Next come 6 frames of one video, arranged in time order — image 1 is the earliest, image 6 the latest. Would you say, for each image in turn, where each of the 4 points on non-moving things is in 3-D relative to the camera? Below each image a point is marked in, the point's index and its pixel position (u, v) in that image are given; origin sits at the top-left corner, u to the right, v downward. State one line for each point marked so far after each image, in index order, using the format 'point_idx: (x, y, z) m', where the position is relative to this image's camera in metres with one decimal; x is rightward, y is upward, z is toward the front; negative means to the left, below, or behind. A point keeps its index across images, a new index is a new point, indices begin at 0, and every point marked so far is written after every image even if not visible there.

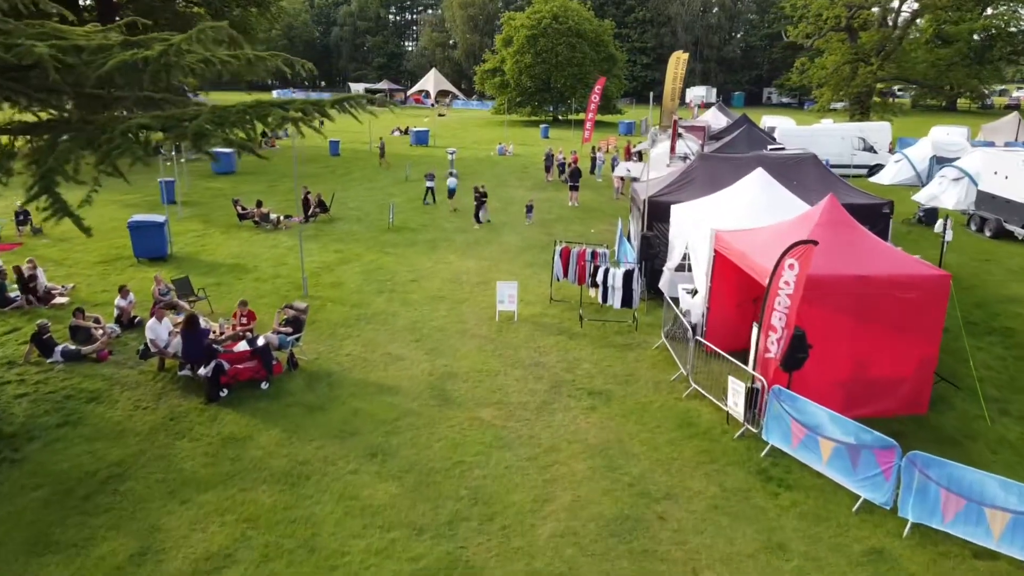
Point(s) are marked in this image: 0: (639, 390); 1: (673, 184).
0: (+2.1, -1.7, +11.5) m
1: (+3.7, +2.4, +16.0) m
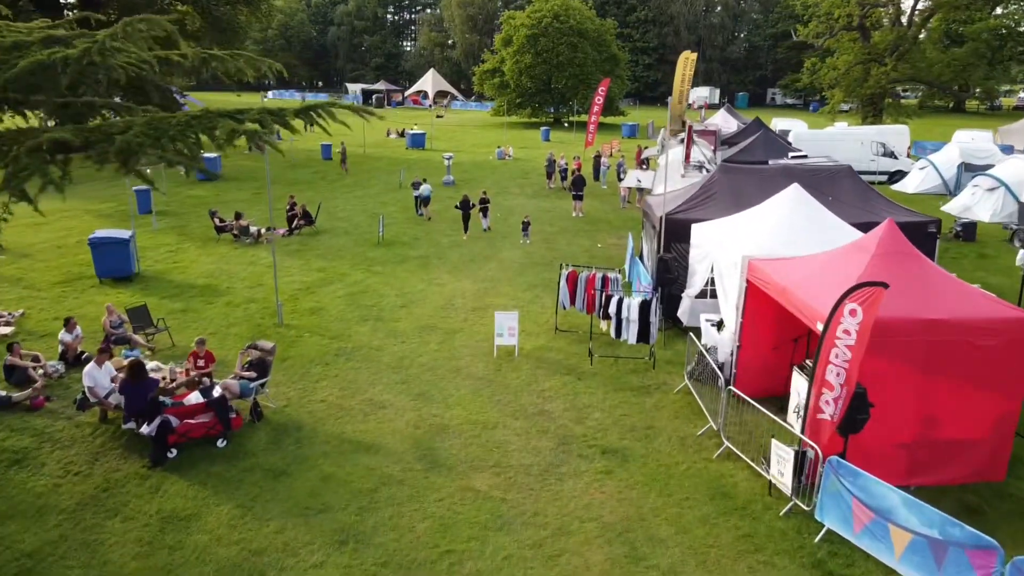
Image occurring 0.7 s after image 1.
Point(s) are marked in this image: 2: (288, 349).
0: (+2.1, -2.3, +9.8) m
1: (+3.7, +1.8, +14.3) m
2: (-4.2, -1.1, +12.9) m
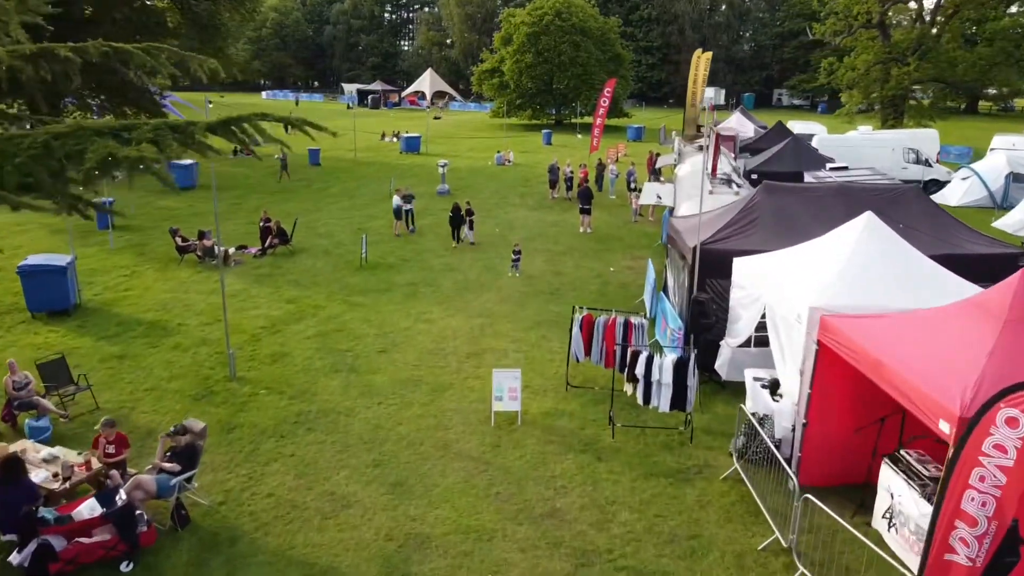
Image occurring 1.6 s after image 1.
0: (+2.1, -3.0, +7.4) m
1: (+3.8, +1.1, +11.9) m
2: (-4.2, -1.9, +10.4) m
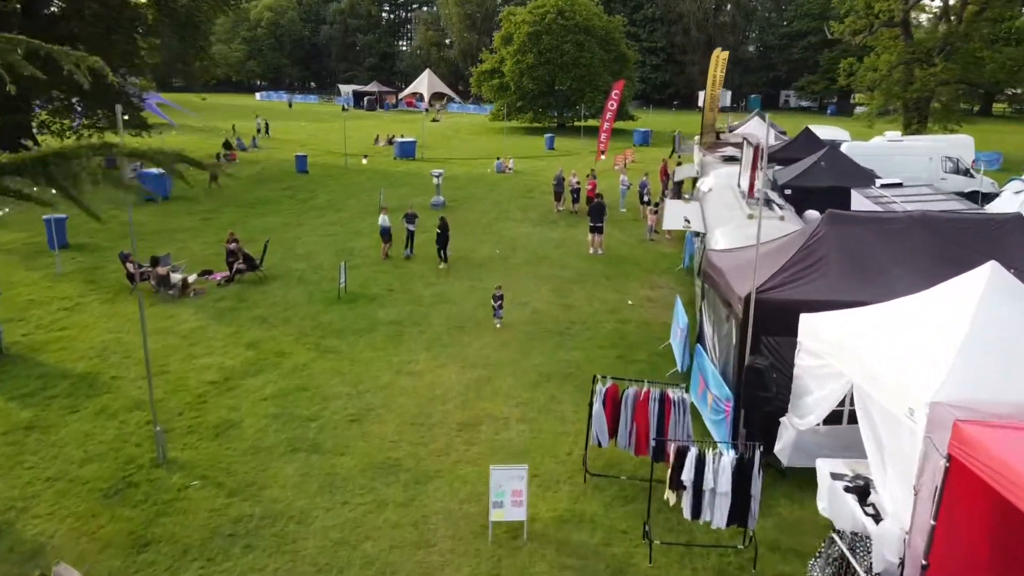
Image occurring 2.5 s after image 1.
0: (+2.2, -3.8, +4.9) m
1: (+3.8, +0.3, +9.4) m
2: (-4.1, -2.7, +8.0) m
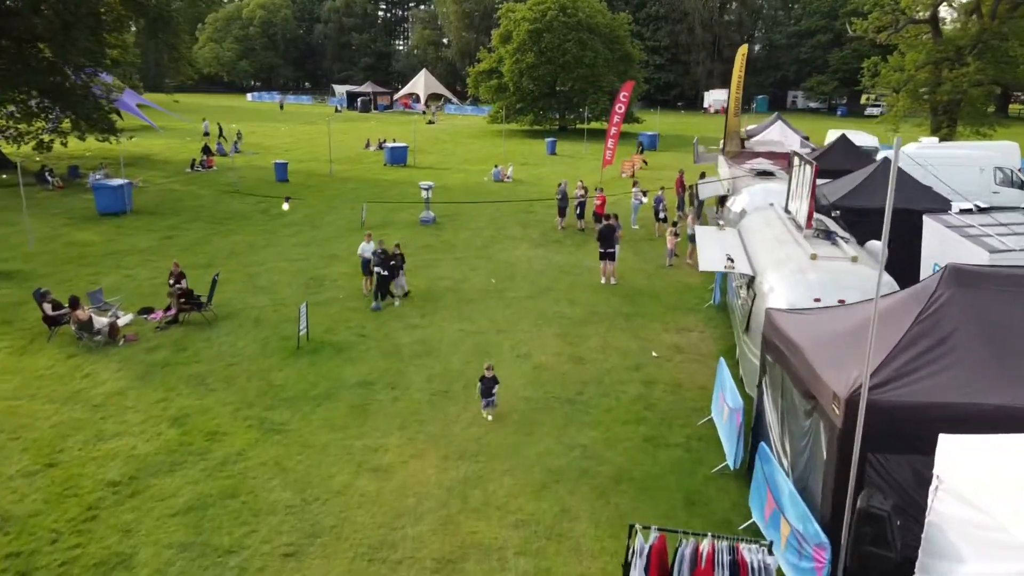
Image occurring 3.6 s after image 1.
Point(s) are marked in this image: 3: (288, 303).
0: (+2.2, -4.7, +2.1) m
1: (+3.8, -0.6, +6.6) m
2: (-4.1, -3.5, +5.2) m
3: (-5.0, -0.3, +15.3) m
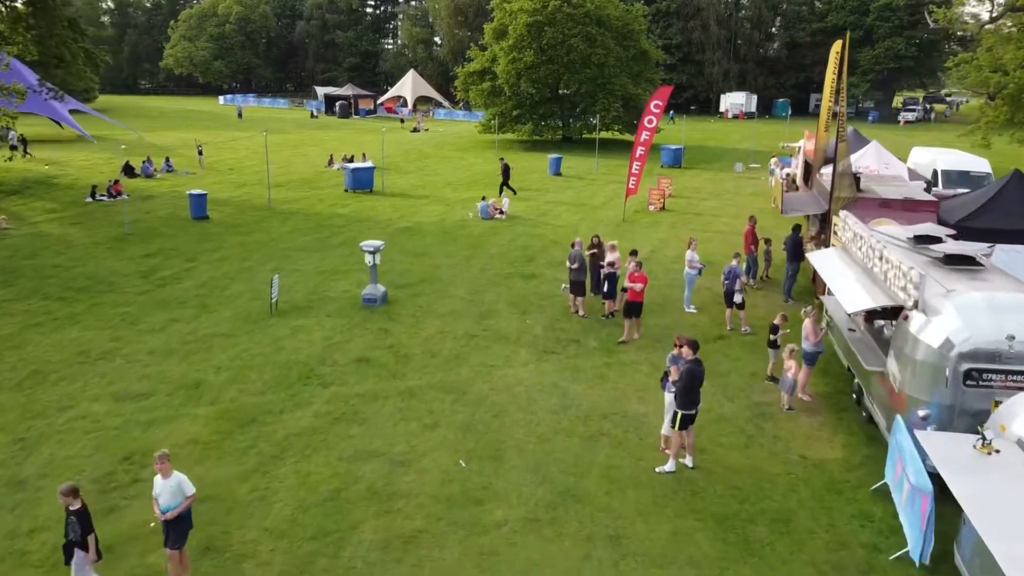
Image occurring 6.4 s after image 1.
0: (+2.0, -7.1, -5.8) m
1: (+3.6, -3.1, -1.2) m
2: (-4.3, -6.0, -2.7) m
3: (-5.2, -2.8, +7.4) m
